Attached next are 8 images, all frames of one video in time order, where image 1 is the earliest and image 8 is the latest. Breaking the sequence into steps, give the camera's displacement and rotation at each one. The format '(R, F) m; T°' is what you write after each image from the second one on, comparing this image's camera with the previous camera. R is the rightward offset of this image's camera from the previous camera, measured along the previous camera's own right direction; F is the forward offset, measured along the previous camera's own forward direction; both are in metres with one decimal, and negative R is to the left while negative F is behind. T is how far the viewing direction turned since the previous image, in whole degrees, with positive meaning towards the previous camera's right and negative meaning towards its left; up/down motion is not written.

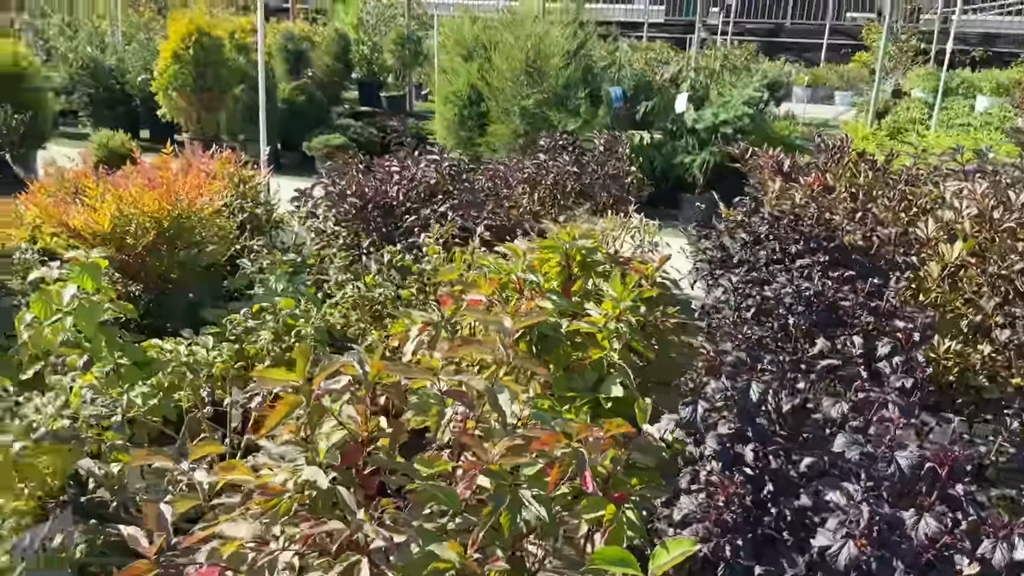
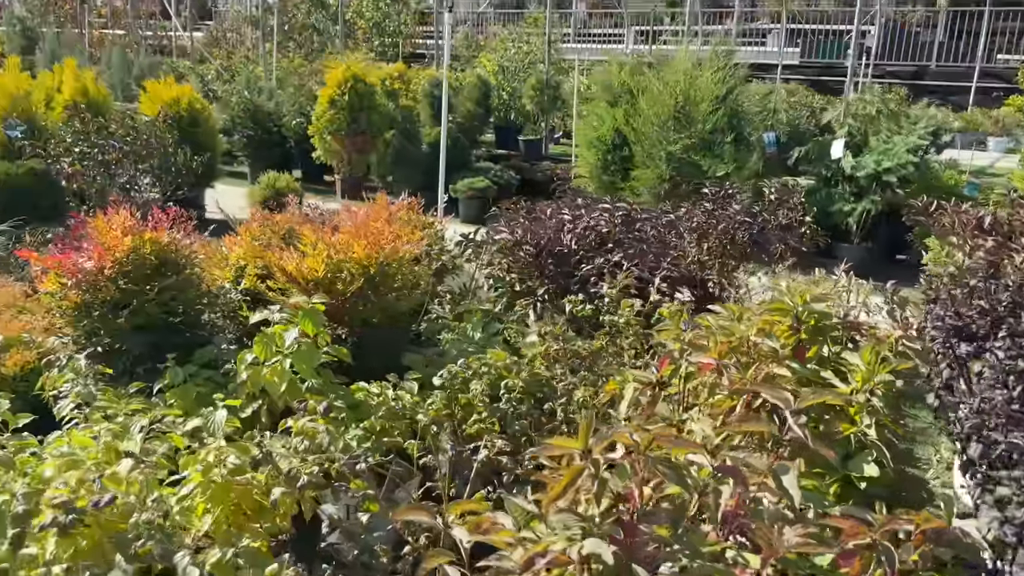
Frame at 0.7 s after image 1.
(-0.3, 0.0) m; -7°
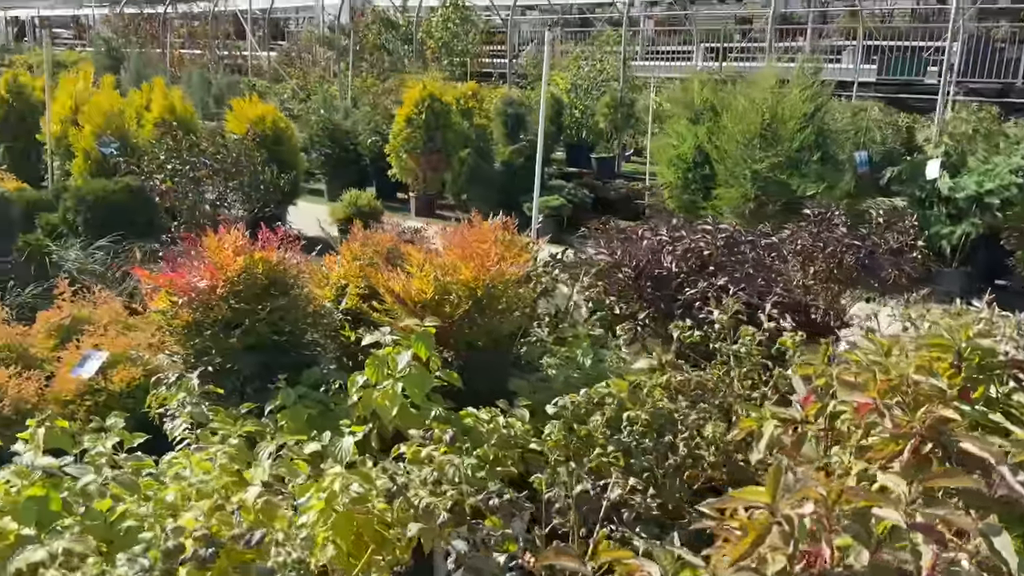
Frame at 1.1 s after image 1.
(-0.2, +0.1) m; -4°
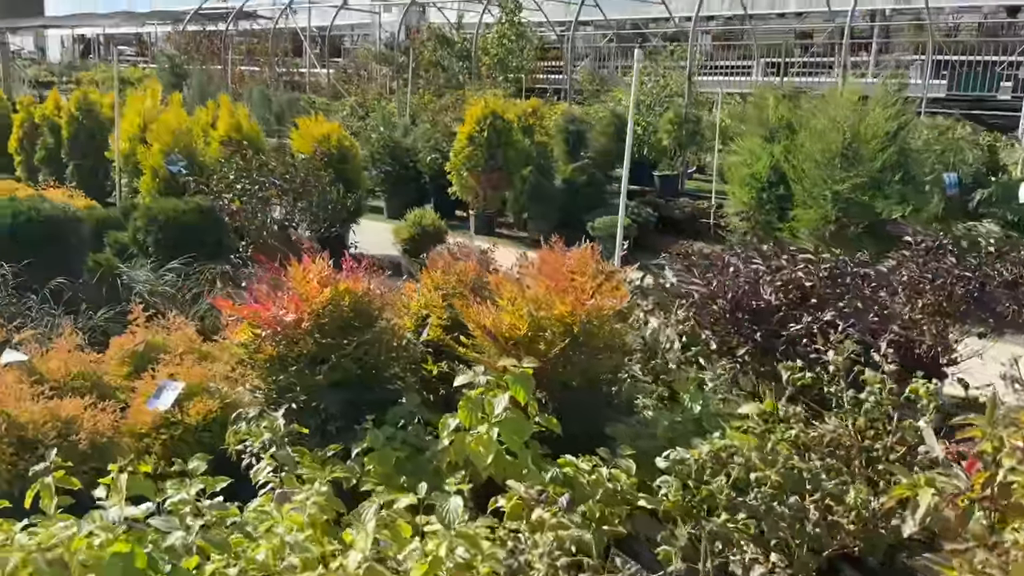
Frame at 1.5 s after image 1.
(-0.2, +0.2) m; -3°
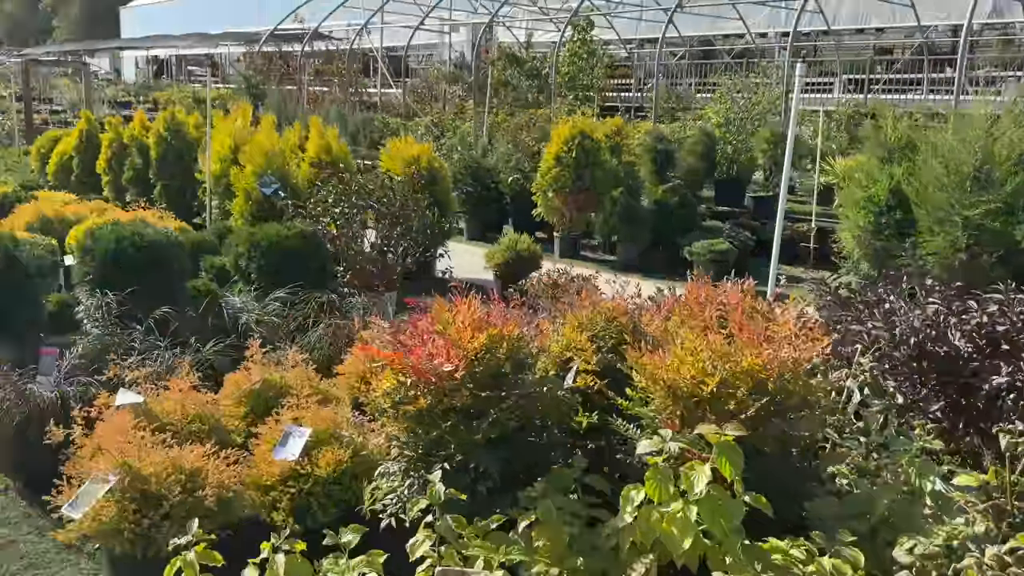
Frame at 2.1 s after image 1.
(-0.4, +0.3) m; -4°
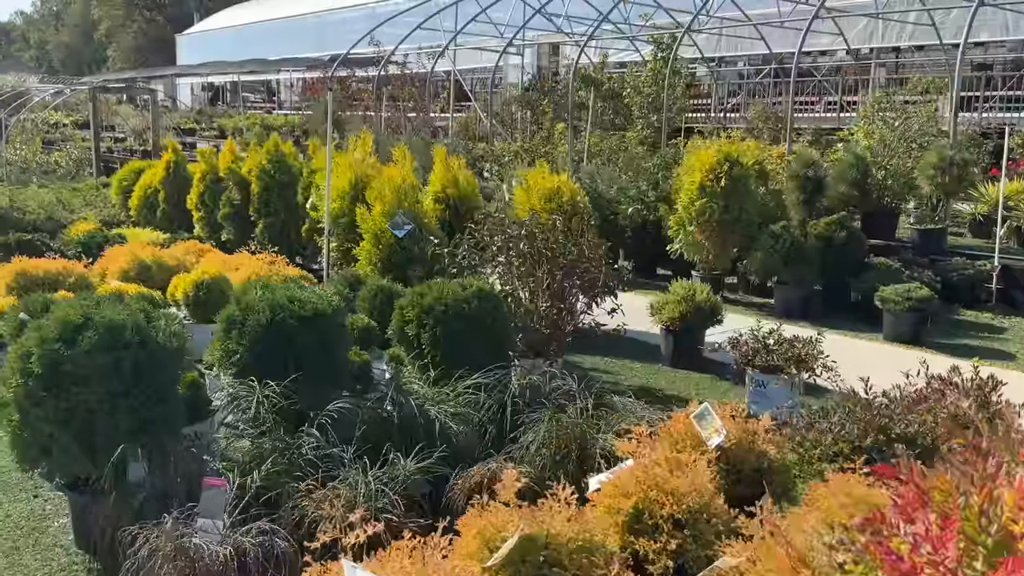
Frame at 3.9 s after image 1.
(-1.0, +1.1) m; -3°
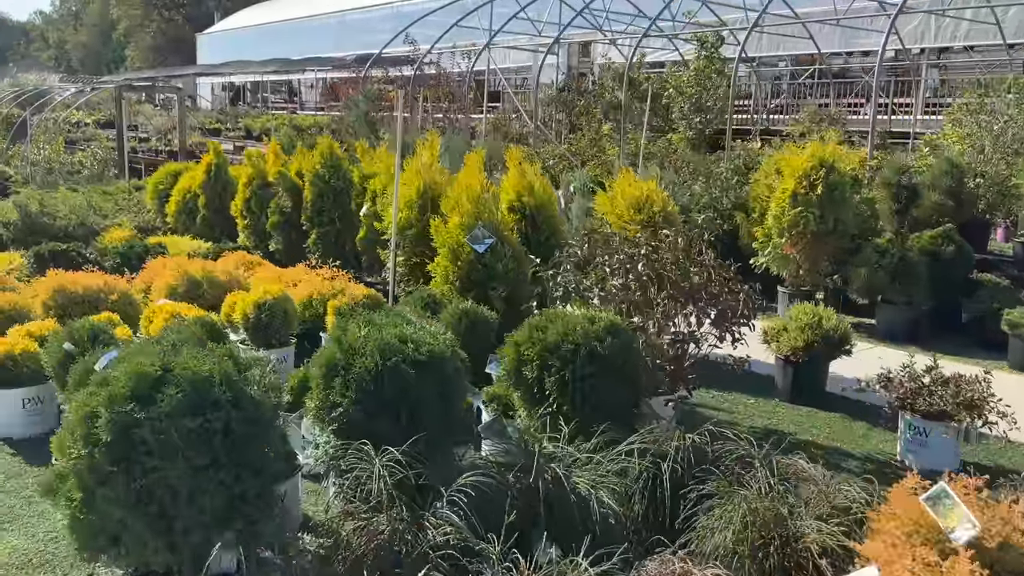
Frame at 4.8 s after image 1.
(-0.5, +0.7) m; -1°
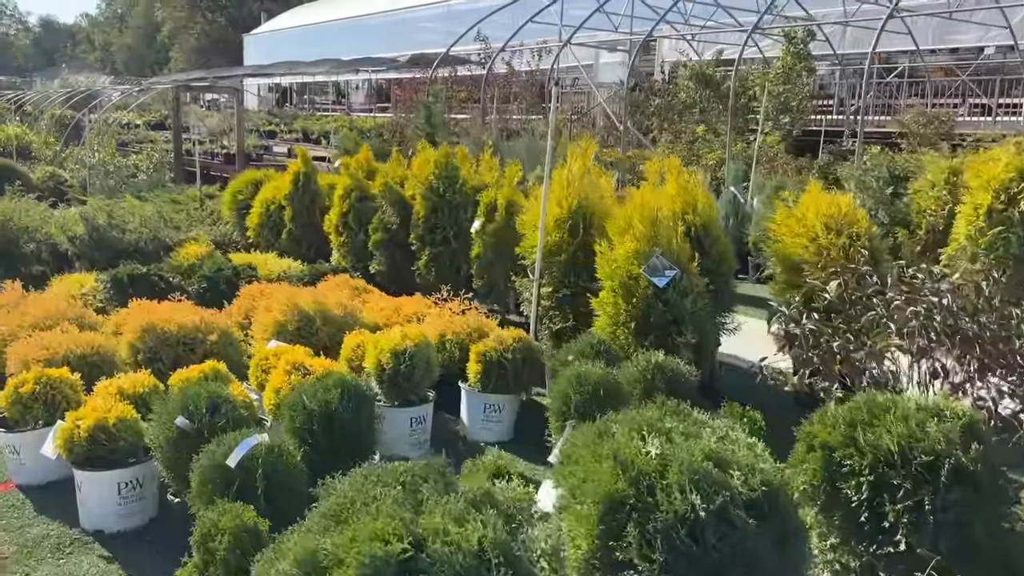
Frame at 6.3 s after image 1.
(-0.8, +1.0) m; -2°
